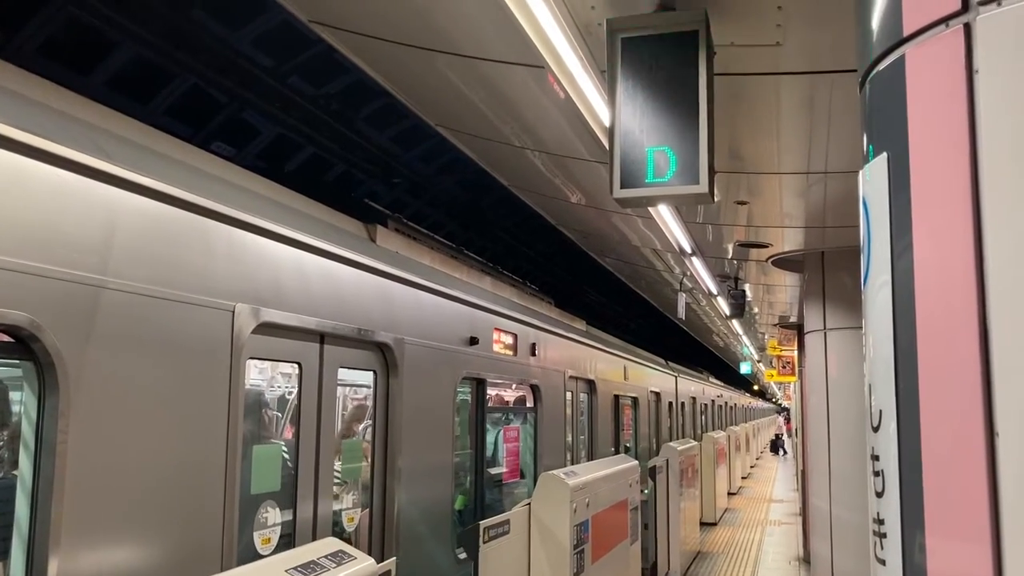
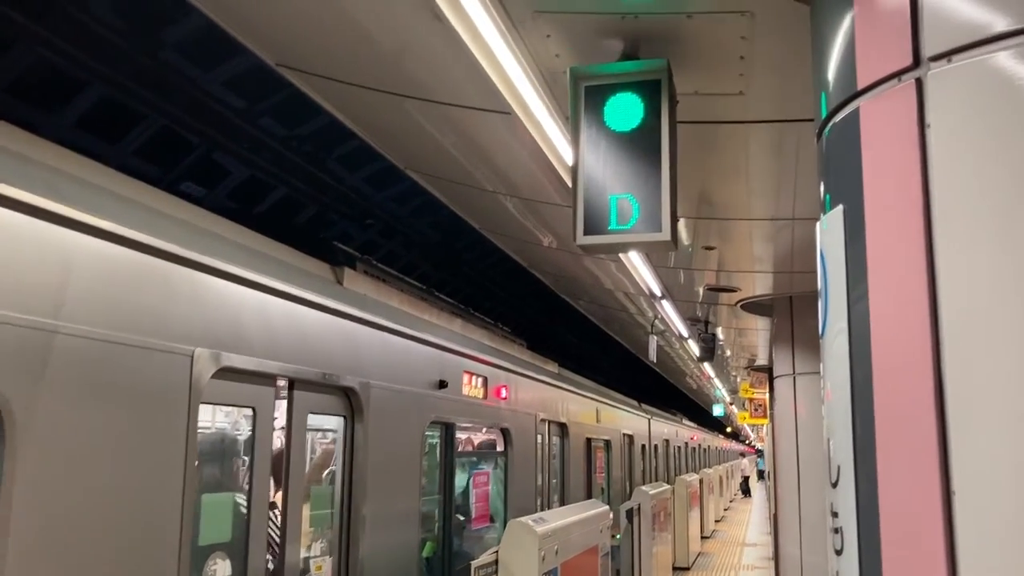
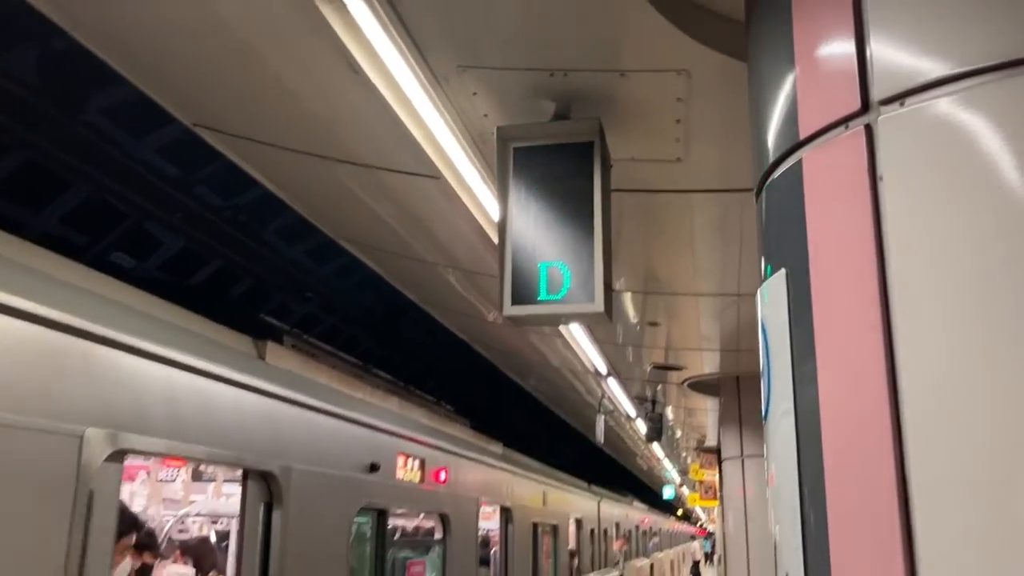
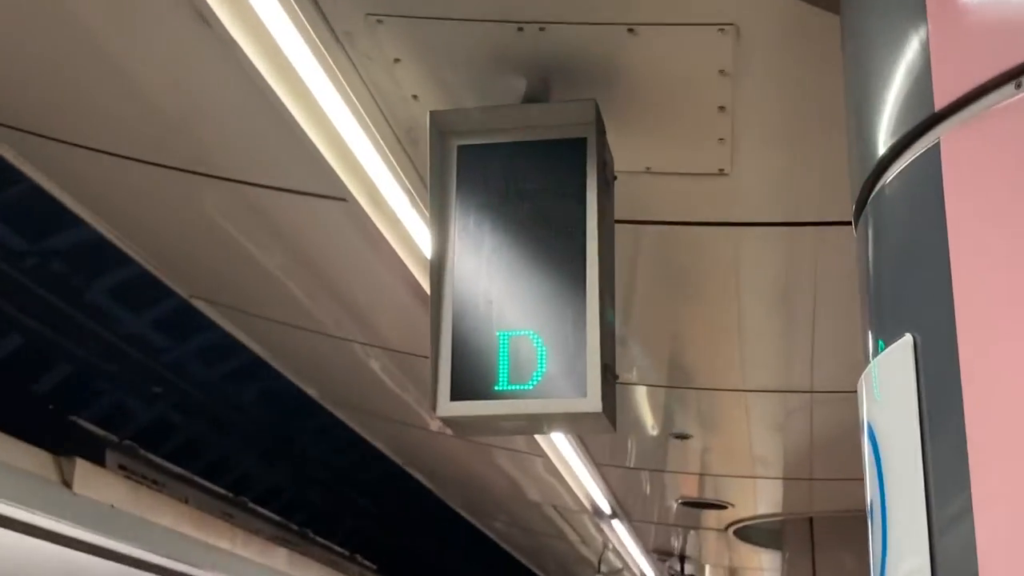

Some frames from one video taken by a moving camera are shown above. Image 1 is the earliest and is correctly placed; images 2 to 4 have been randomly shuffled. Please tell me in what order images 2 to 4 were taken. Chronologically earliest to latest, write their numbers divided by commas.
2, 3, 4
